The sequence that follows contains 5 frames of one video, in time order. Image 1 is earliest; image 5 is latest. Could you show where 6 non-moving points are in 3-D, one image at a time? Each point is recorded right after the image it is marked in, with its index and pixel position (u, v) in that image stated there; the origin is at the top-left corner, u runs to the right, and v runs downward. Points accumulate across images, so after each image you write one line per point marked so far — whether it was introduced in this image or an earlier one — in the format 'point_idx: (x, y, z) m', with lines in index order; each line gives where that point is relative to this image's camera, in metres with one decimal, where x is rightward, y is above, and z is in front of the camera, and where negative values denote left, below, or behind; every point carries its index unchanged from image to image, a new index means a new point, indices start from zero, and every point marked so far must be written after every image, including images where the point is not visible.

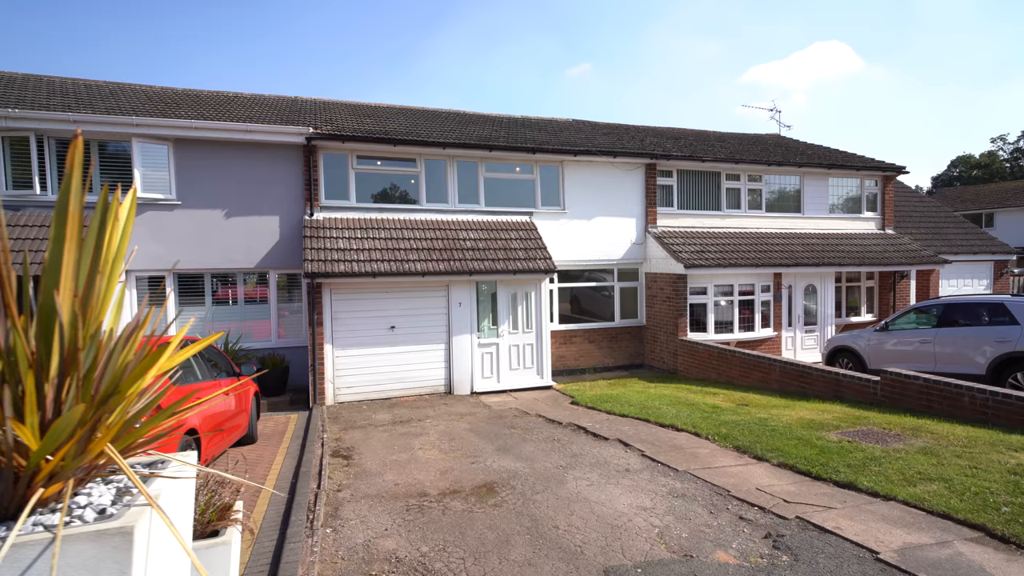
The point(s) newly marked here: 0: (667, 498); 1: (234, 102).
0: (+1.3, -1.8, +4.8) m
1: (-6.4, +4.3, +12.9) m
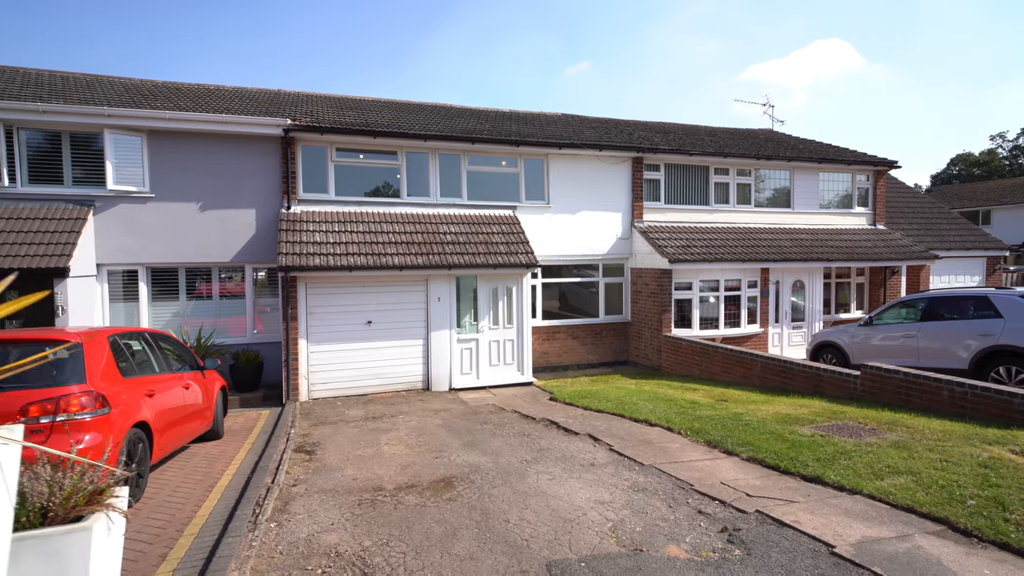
0: (+1.0, -1.7, +4.7) m
1: (-6.8, +4.4, +12.7) m
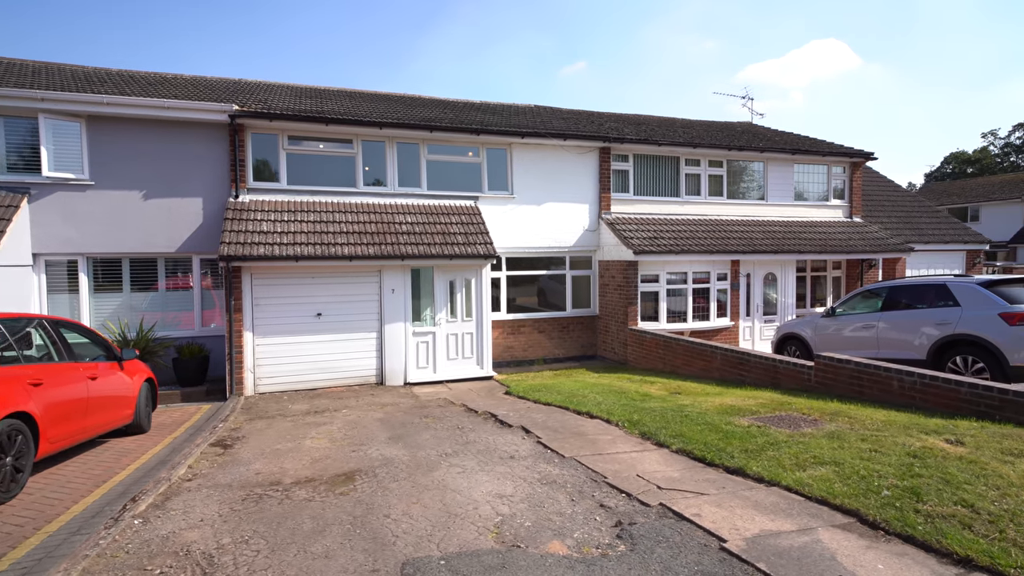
0: (+0.2, -1.5, +4.4) m
1: (-7.7, +4.6, +12.4) m
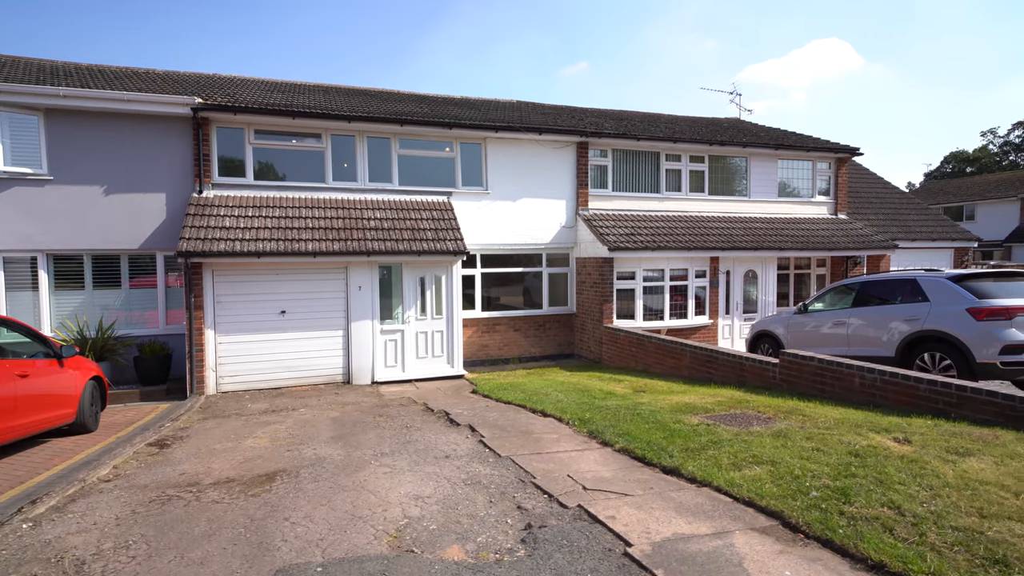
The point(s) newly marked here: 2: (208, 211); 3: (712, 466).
0: (-0.4, -1.5, +4.2) m
1: (-8.3, +4.6, +12.2) m
2: (-5.4, +1.4, +9.9) m
3: (+1.5, -1.4, +4.3) m
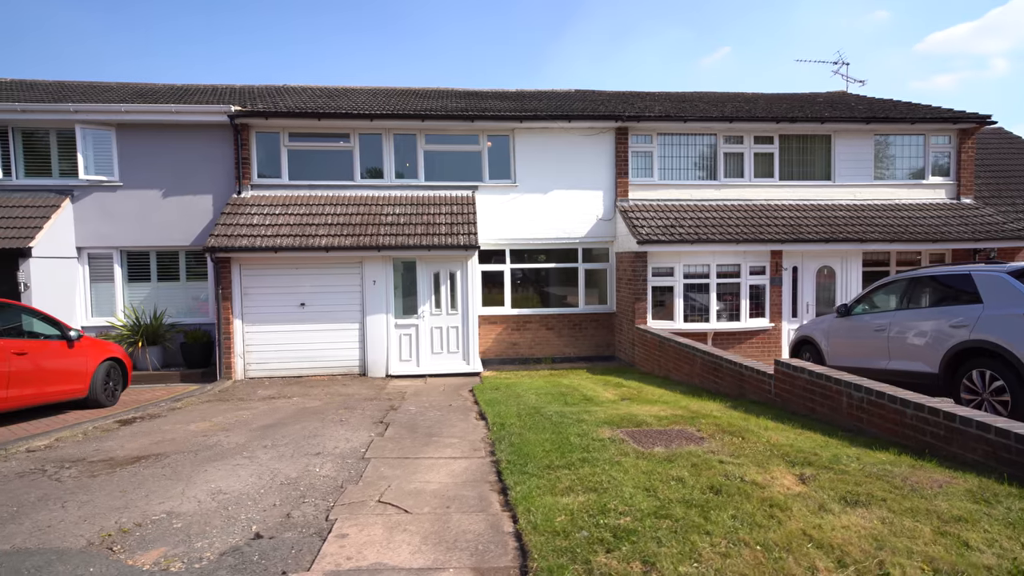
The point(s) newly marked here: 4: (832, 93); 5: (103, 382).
0: (-1.7, -1.4, +4.0) m
1: (-7.4, +4.8, +13.6) m
2: (-5.2, +1.5, +10.7) m
3: (+0.2, -1.3, +3.6) m
4: (+9.3, +5.7, +16.2) m
5: (-5.9, -1.3, +8.0) m
